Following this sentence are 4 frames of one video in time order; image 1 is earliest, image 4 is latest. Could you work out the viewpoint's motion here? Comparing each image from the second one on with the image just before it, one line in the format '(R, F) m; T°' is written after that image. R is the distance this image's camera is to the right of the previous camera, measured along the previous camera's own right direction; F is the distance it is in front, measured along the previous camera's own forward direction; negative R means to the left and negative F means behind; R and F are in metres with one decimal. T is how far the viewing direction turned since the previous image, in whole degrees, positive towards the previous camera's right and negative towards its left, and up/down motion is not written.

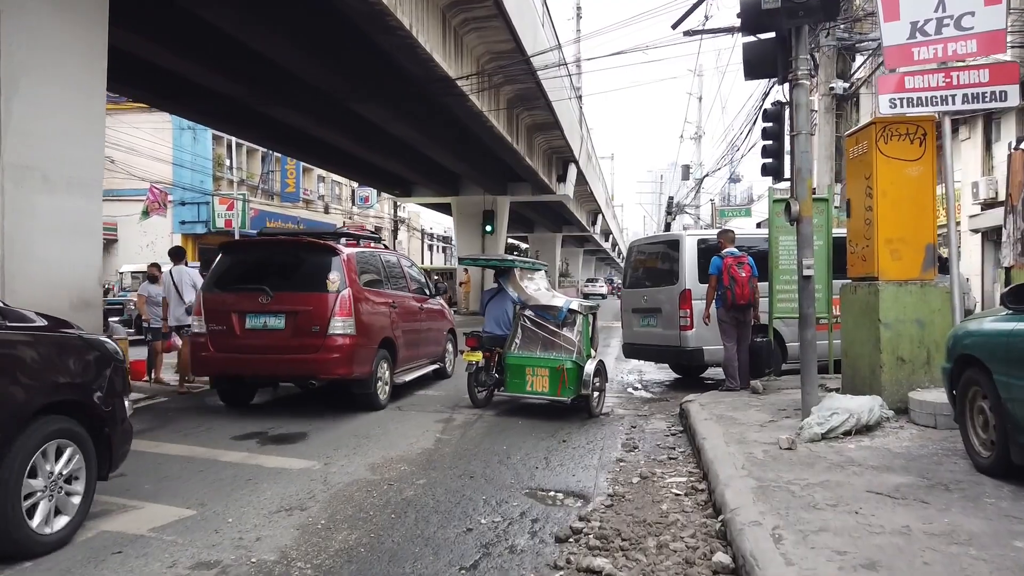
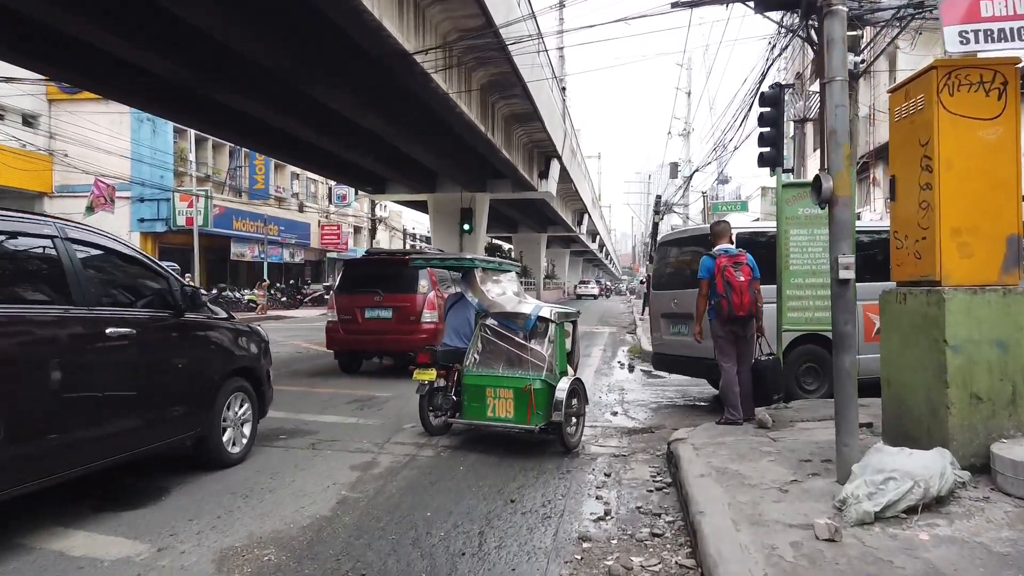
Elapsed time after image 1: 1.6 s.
(+0.4, +1.6) m; +1°
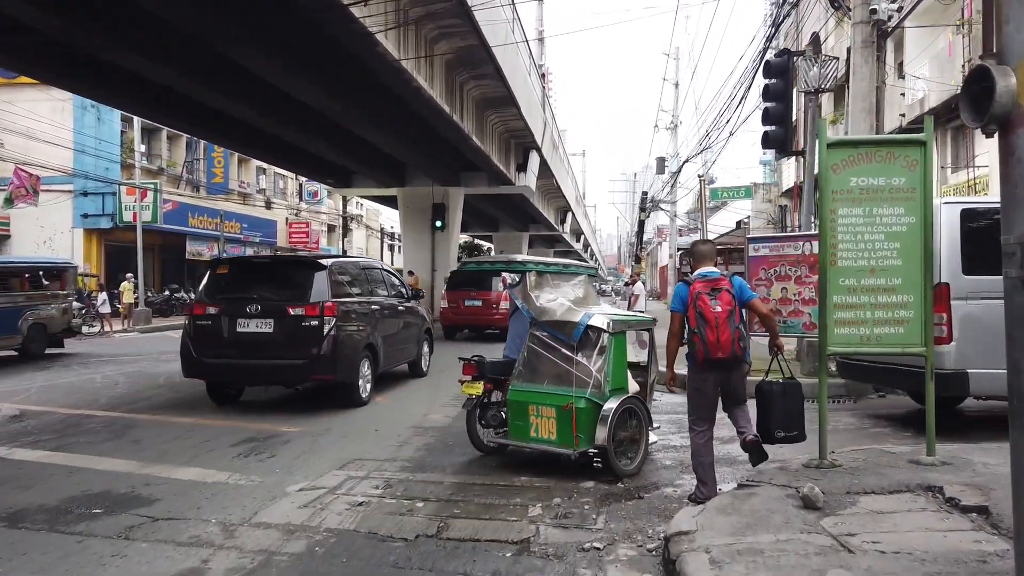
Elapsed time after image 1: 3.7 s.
(+0.4, +2.1) m; +1°
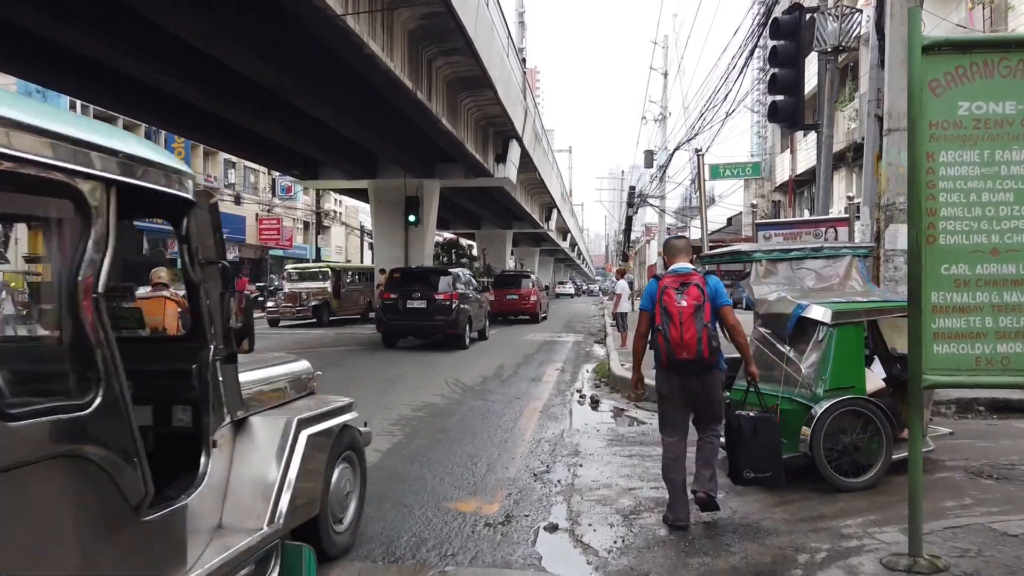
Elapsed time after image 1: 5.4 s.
(+0.3, +1.8) m; +1°
